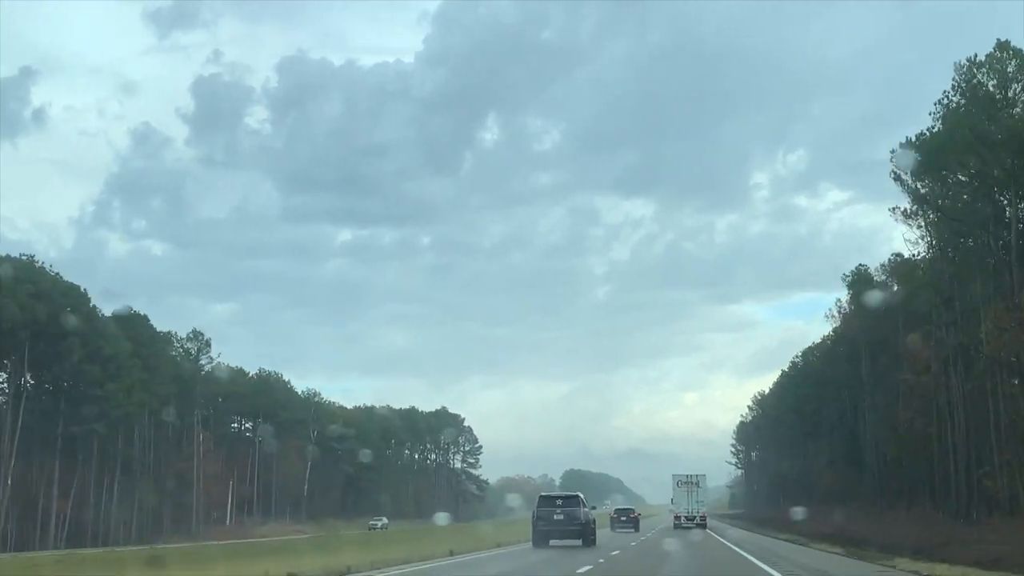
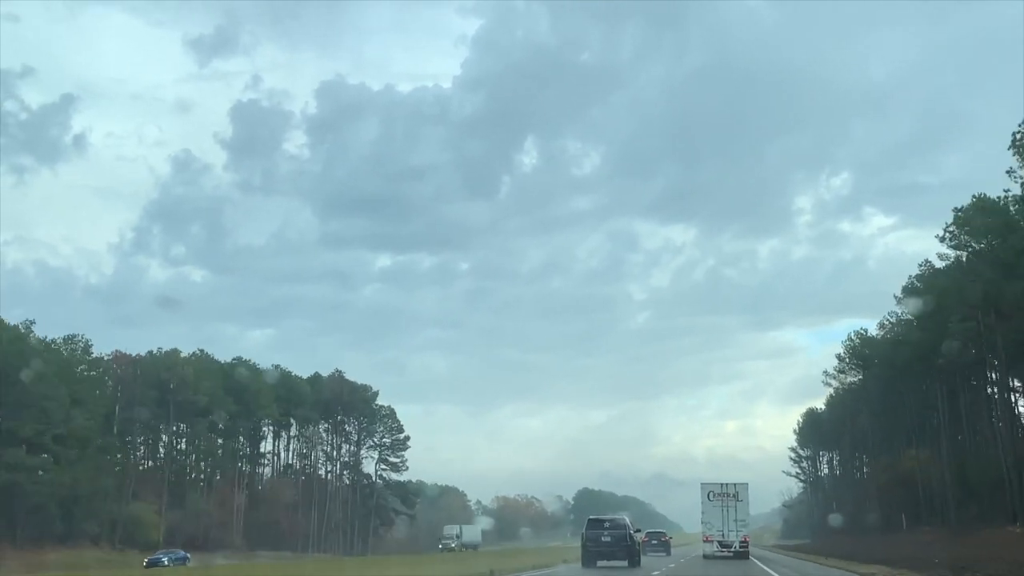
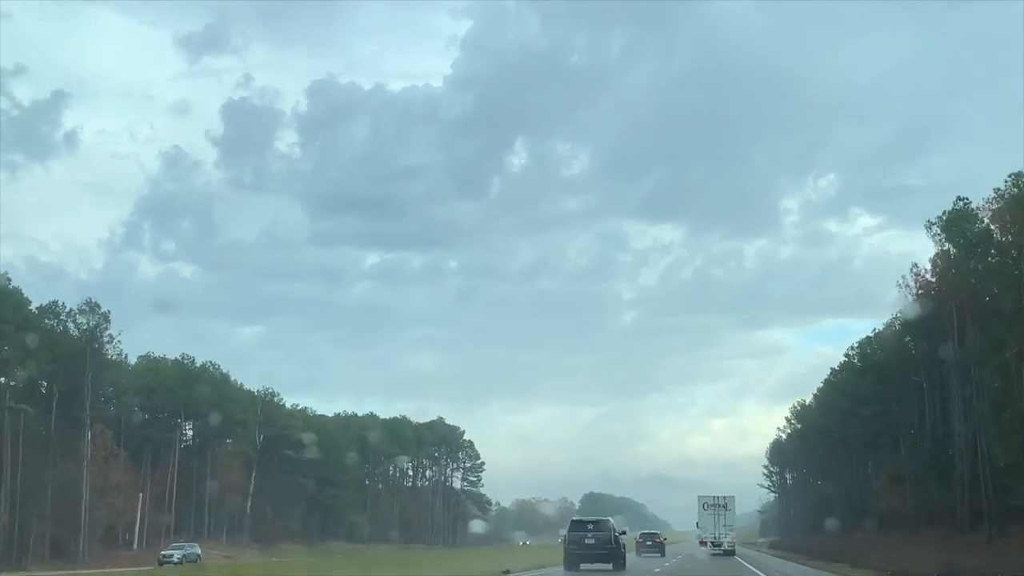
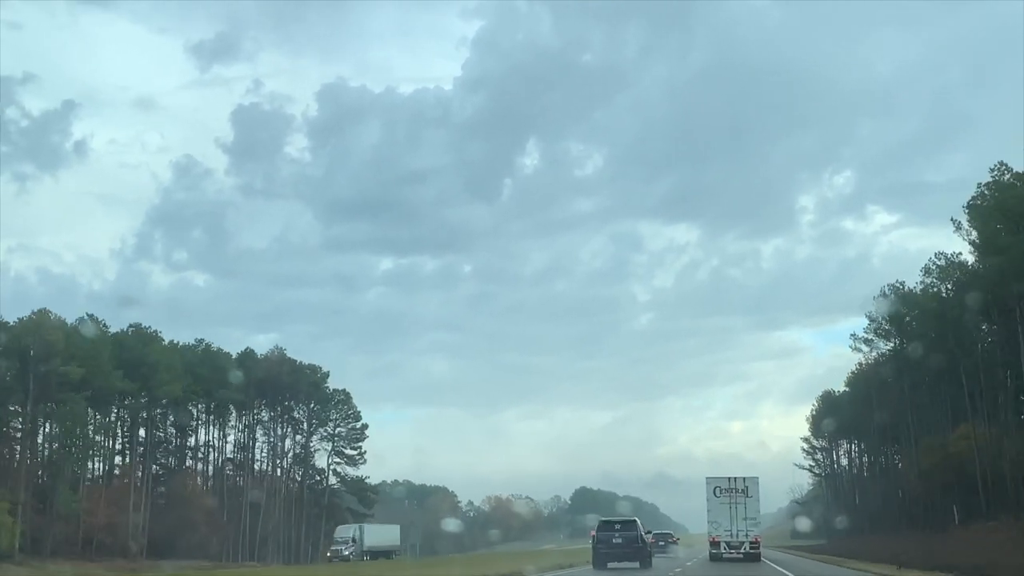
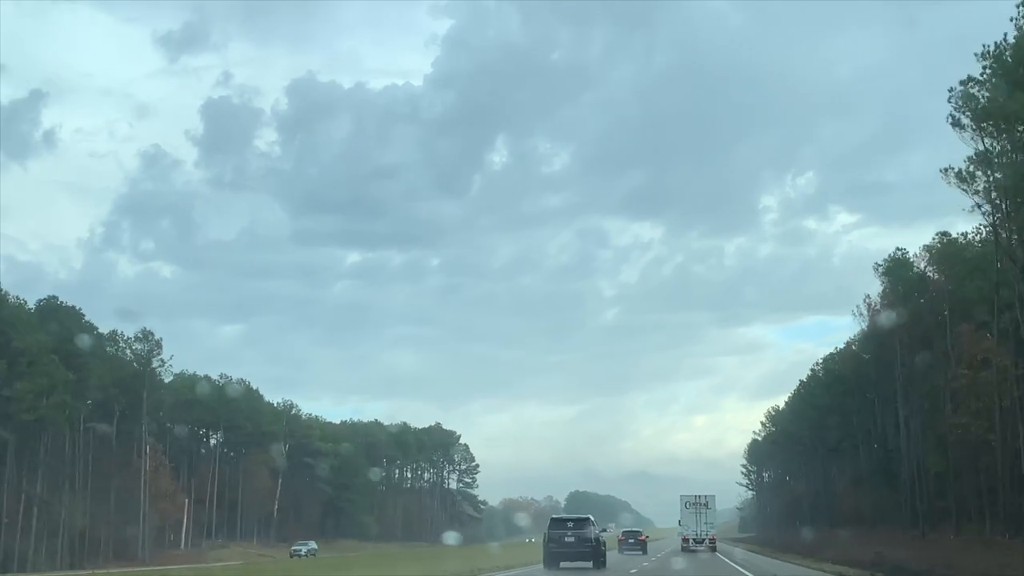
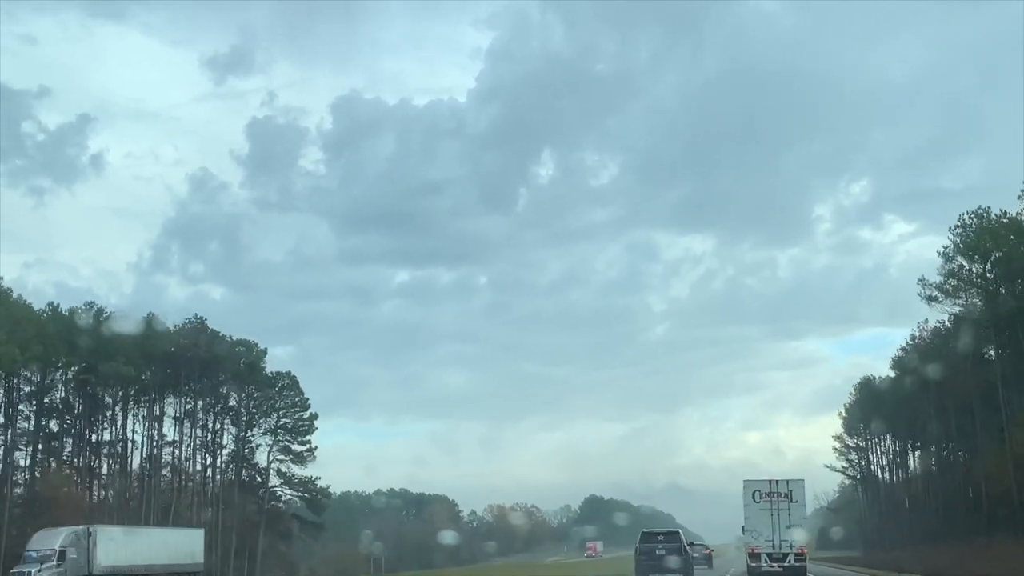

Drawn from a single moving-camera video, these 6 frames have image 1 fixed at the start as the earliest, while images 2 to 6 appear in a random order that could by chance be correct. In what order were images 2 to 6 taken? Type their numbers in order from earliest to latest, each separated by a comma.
5, 3, 2, 4, 6
